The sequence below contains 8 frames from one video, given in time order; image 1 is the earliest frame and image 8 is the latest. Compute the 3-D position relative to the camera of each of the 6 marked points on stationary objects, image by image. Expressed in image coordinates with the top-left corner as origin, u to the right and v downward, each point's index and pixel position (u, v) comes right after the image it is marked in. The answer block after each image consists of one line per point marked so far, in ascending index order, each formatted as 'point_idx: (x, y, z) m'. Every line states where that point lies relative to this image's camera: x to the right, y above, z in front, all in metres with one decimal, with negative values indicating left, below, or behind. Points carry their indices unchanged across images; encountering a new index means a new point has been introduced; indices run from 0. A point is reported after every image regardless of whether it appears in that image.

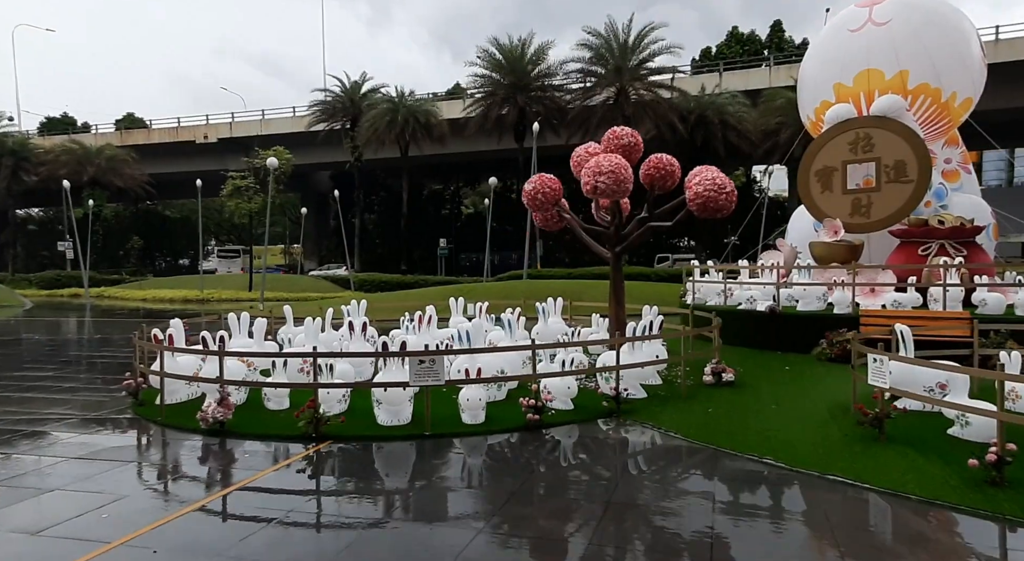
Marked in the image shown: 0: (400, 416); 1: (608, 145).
0: (-1.4, -1.8, +8.3) m
1: (+1.7, +2.4, +11.3) m
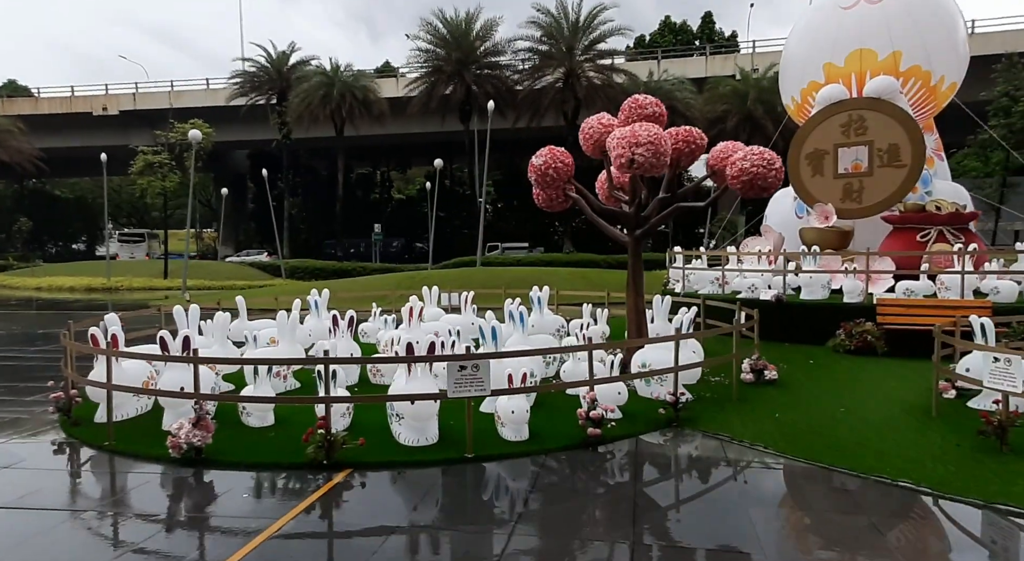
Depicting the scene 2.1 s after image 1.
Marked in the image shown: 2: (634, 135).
0: (-0.9, -1.6, +6.7) m
1: (+1.8, +2.6, +10.1) m
2: (+1.6, +2.0, +8.7) m
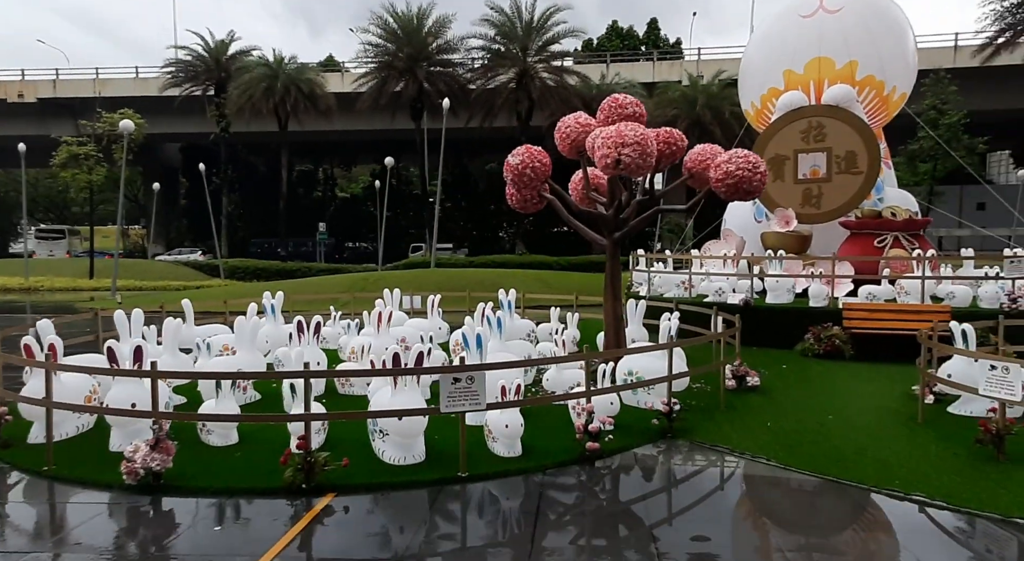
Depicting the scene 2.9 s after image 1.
0: (-1.0, -1.7, +6.2) m
1: (+1.5, +2.5, +9.8) m
2: (+1.4, +1.9, +8.4) m
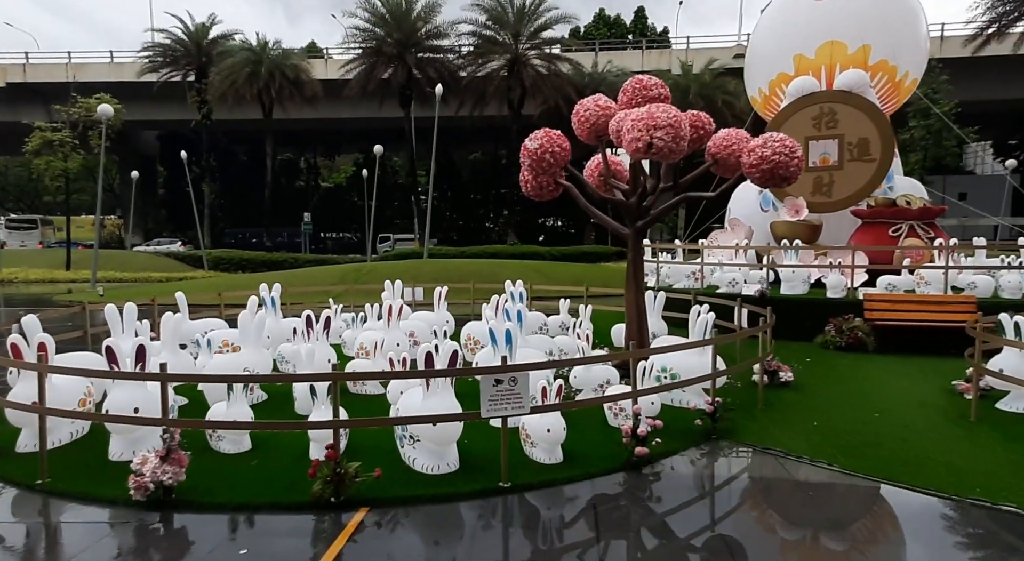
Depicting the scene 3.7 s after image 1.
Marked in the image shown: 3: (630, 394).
0: (-0.6, -1.6, +5.7) m
1: (+1.7, +2.6, +9.3) m
2: (+1.7, +2.0, +8.0) m
3: (+1.1, -1.1, +6.0) m
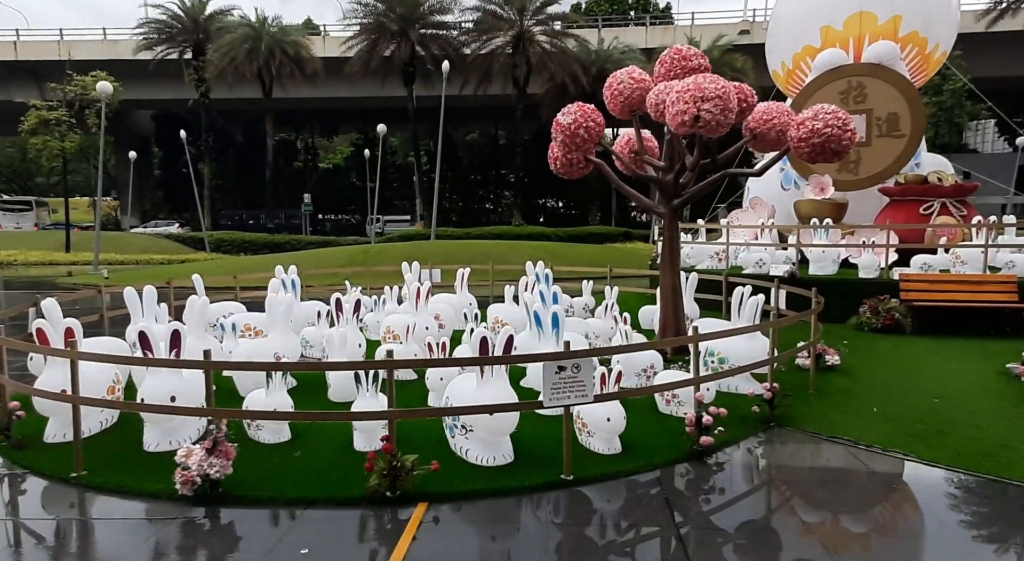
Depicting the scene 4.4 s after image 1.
0: (-0.1, -1.4, +5.4) m
1: (+2.2, +2.9, +8.9) m
2: (+2.2, +2.2, +7.6) m
3: (+1.6, -0.9, +5.7) m
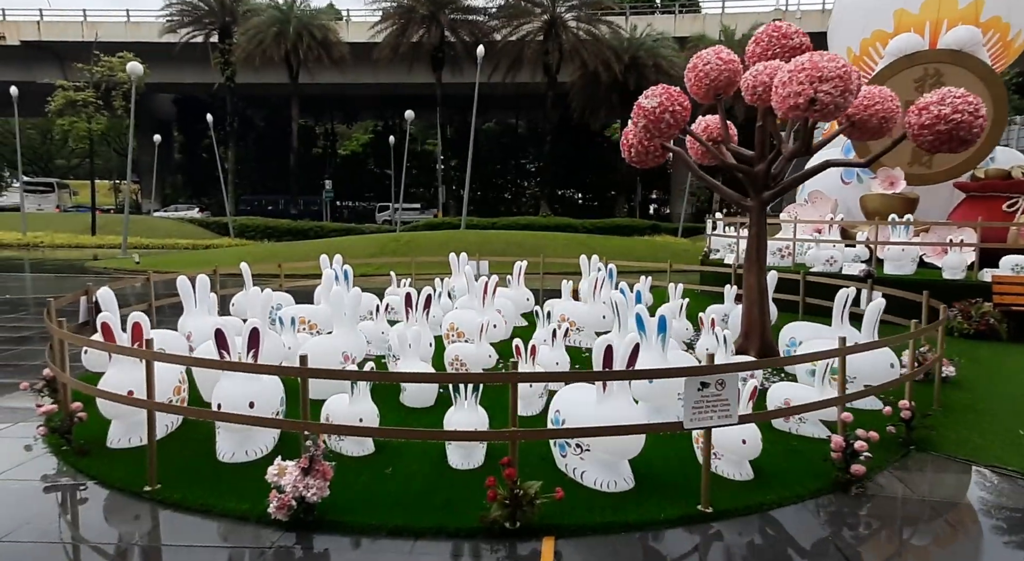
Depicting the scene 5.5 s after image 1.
0: (+0.8, -1.4, +4.8) m
1: (+3.2, +2.9, +8.1) m
2: (+3.2, +2.2, +6.8) m
3: (+2.5, -0.9, +5.0) m
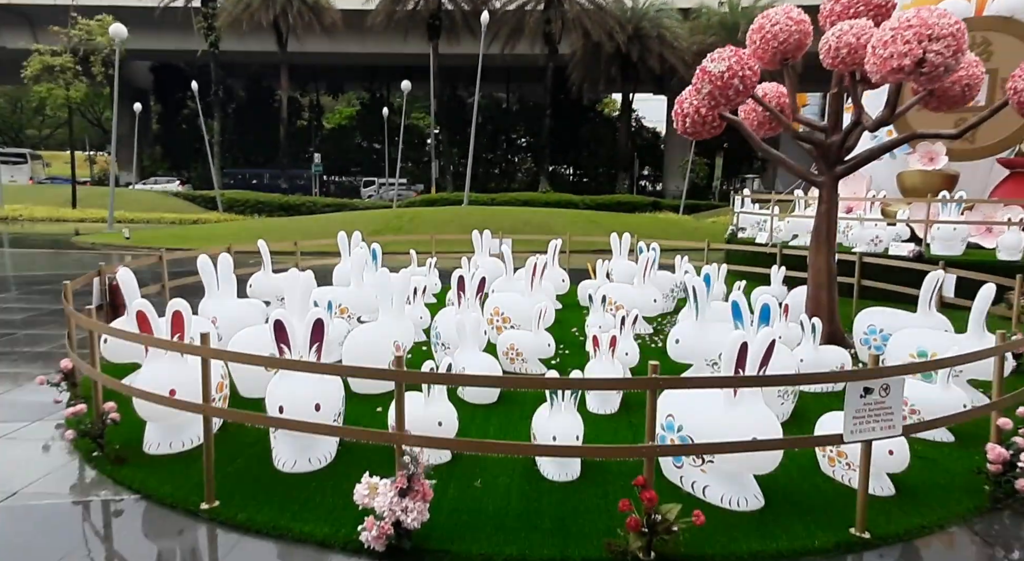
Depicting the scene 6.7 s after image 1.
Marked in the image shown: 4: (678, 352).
0: (+1.5, -1.3, +4.2) m
1: (+3.9, +3.1, +7.4) m
2: (+3.9, +2.4, +6.1) m
3: (+3.2, -0.8, +4.4) m
4: (+1.7, -0.7, +6.5) m
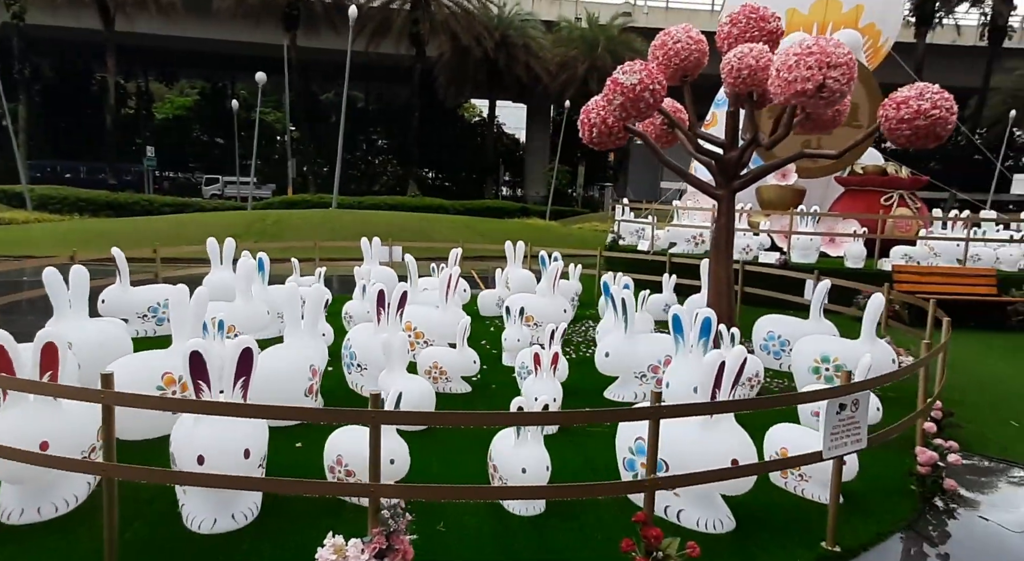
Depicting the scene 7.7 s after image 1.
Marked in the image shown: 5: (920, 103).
0: (+1.3, -1.4, +4.1) m
1: (+2.9, +3.0, +7.8) m
2: (+3.2, +2.3, +6.6) m
3: (+2.9, -0.9, +4.7) m
4: (+0.9, -0.8, +6.4) m
5: (+4.5, +1.9, +7.1) m
